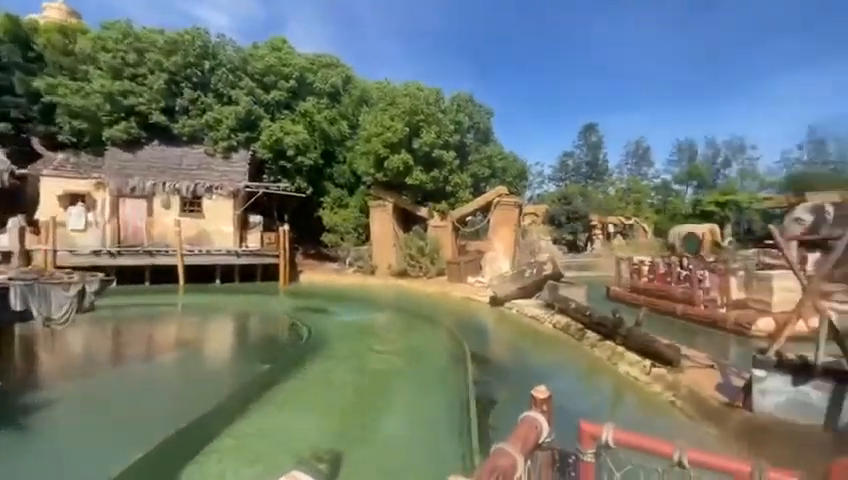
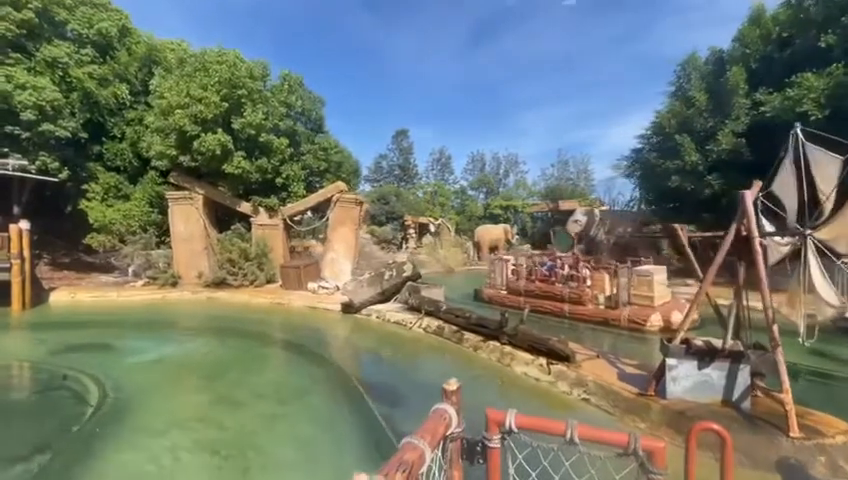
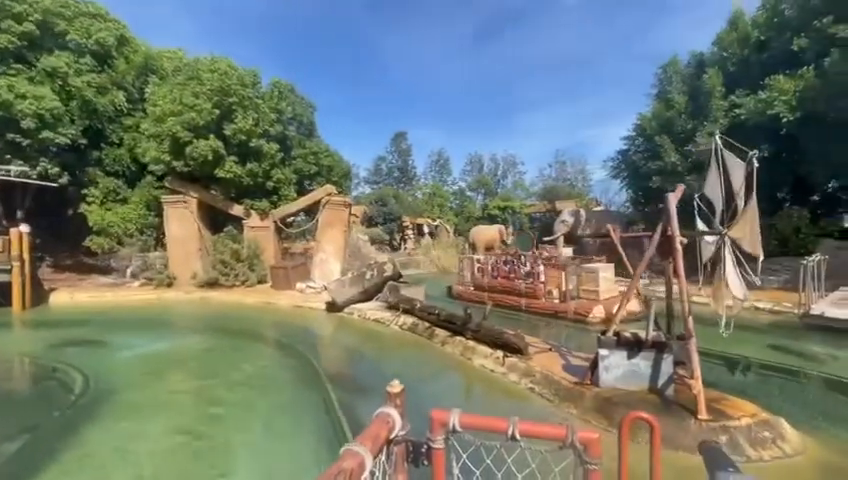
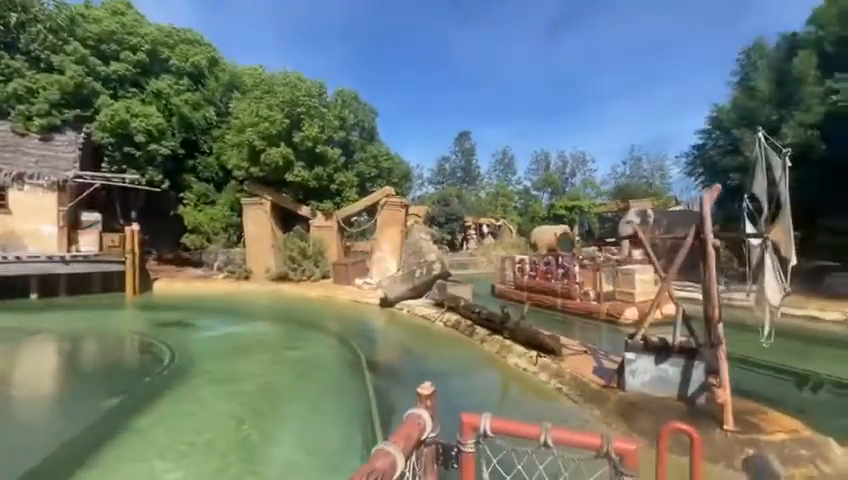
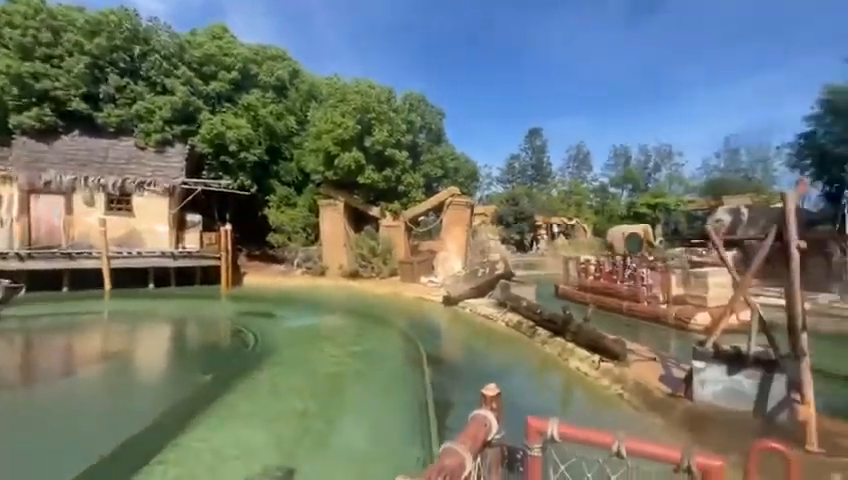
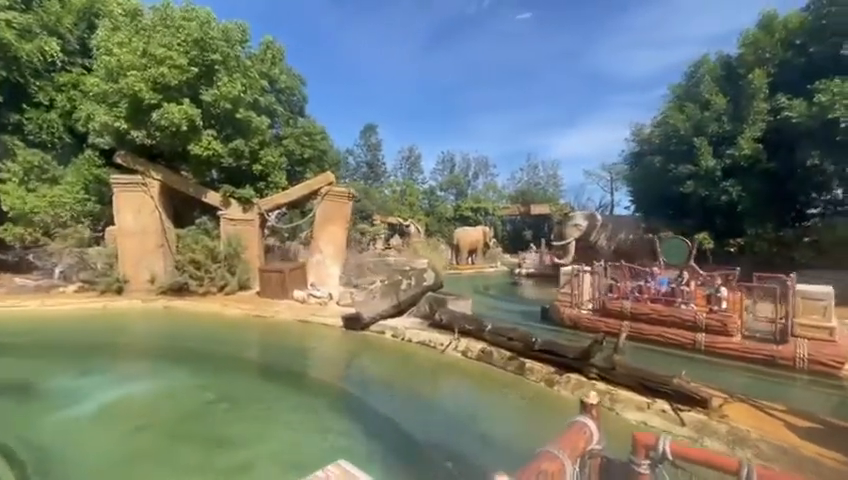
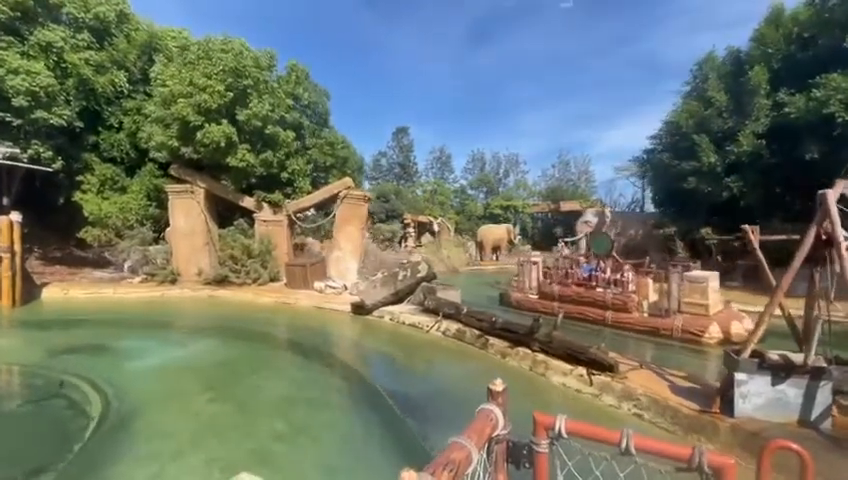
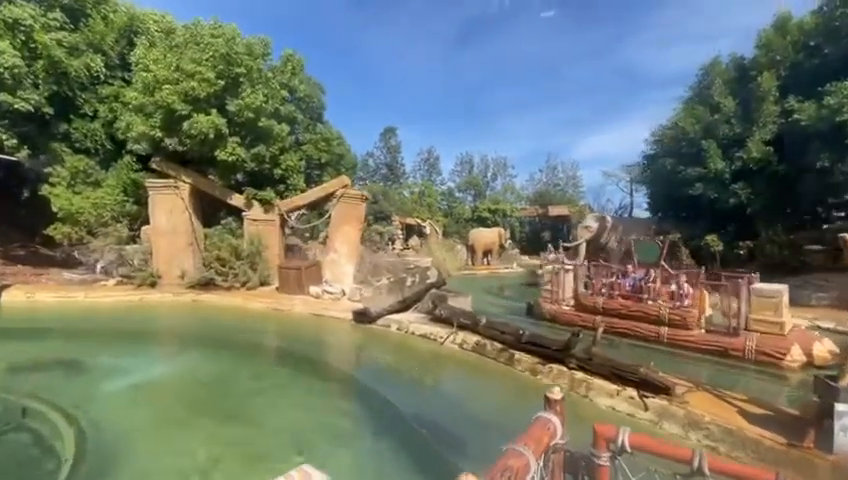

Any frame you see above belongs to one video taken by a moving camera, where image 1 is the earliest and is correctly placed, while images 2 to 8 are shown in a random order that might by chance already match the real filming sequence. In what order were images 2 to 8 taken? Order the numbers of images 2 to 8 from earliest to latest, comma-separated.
5, 4, 3, 2, 7, 8, 6
